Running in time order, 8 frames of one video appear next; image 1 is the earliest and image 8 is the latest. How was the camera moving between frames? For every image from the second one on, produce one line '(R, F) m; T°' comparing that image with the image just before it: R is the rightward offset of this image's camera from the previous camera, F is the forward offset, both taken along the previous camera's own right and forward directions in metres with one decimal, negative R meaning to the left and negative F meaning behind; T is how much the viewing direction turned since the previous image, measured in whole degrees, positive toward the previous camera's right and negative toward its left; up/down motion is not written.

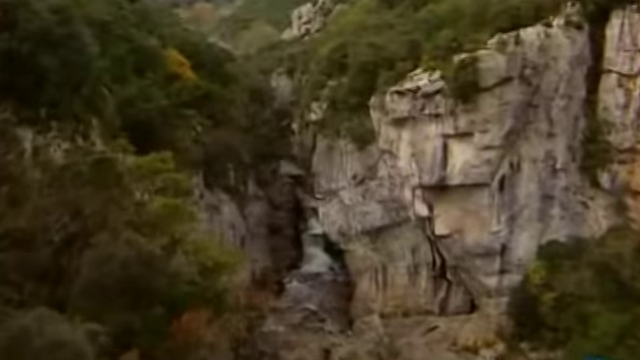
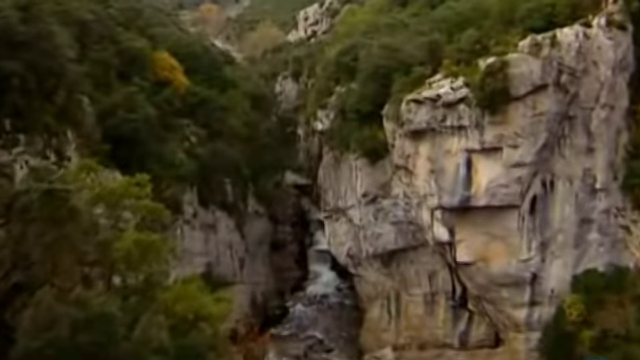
(0.0, +5.8) m; 0°
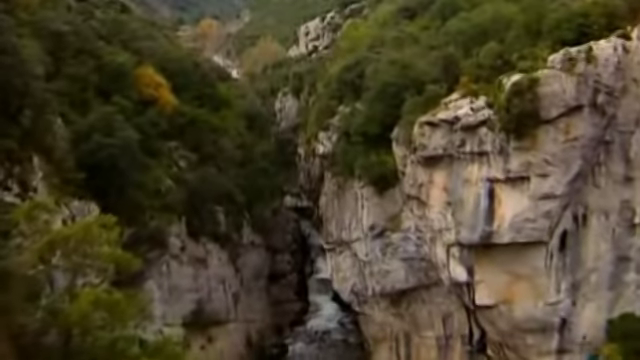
(0.0, +5.0) m; 0°
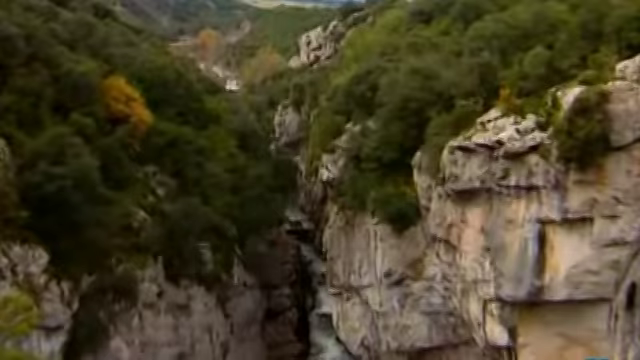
(-0.1, +7.8) m; 0°
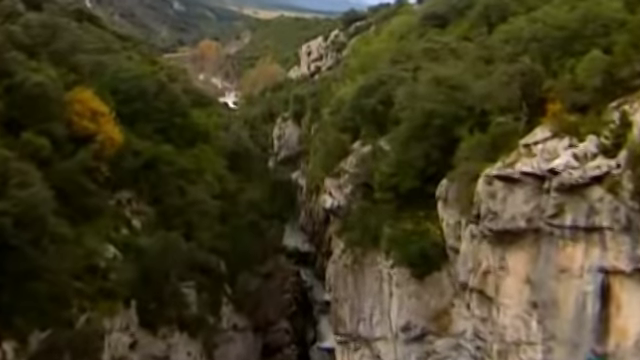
(0.0, +6.2) m; 0°
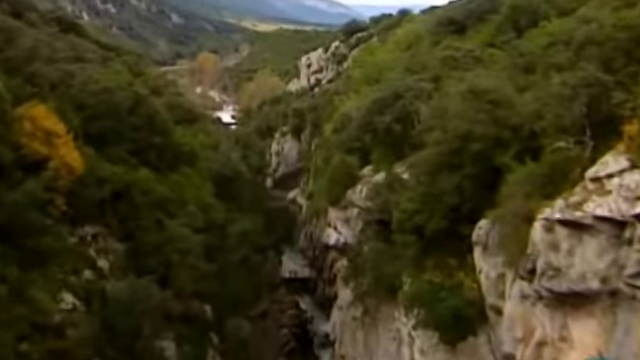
(-0.1, +5.9) m; 0°
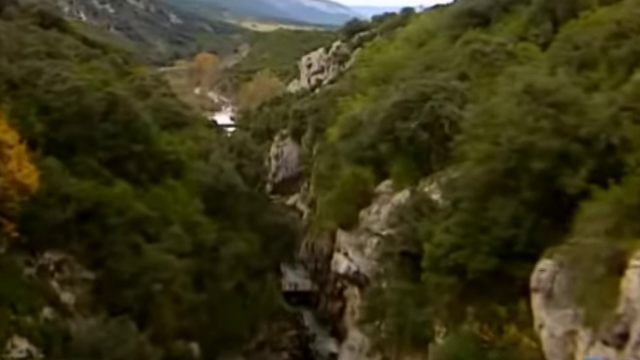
(-0.1, +5.0) m; 0°
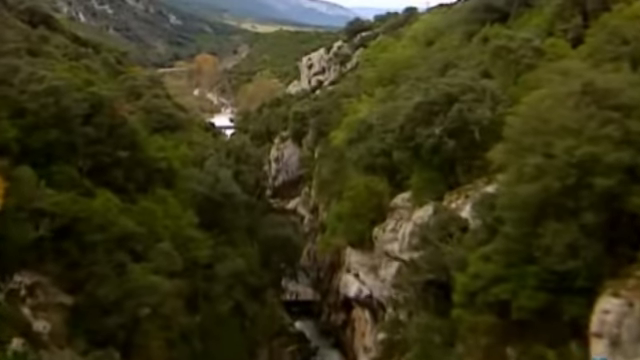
(-0.1, +3.0) m; 0°
